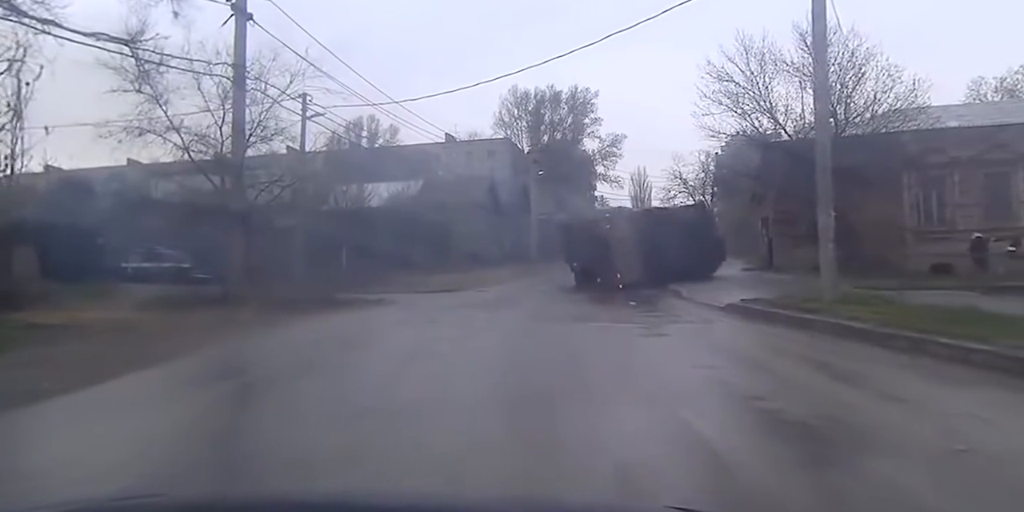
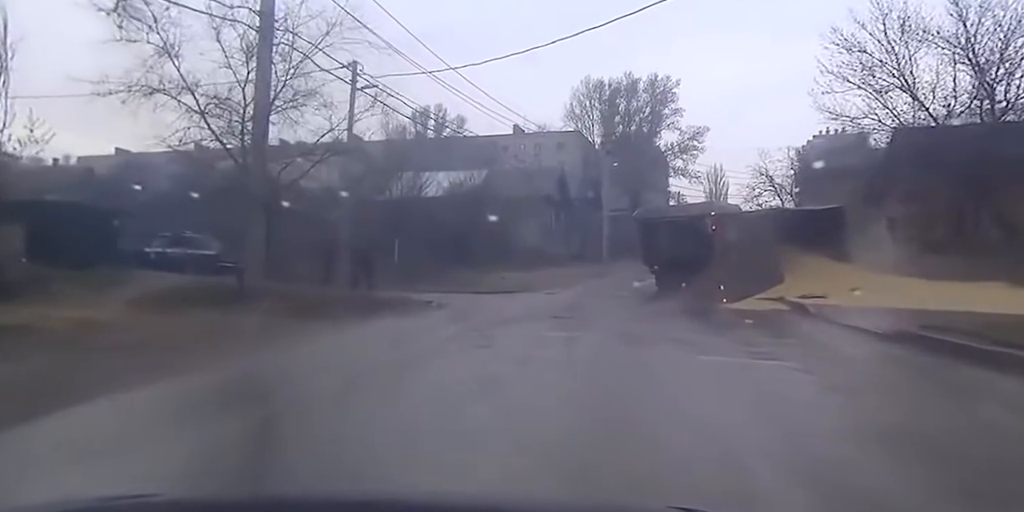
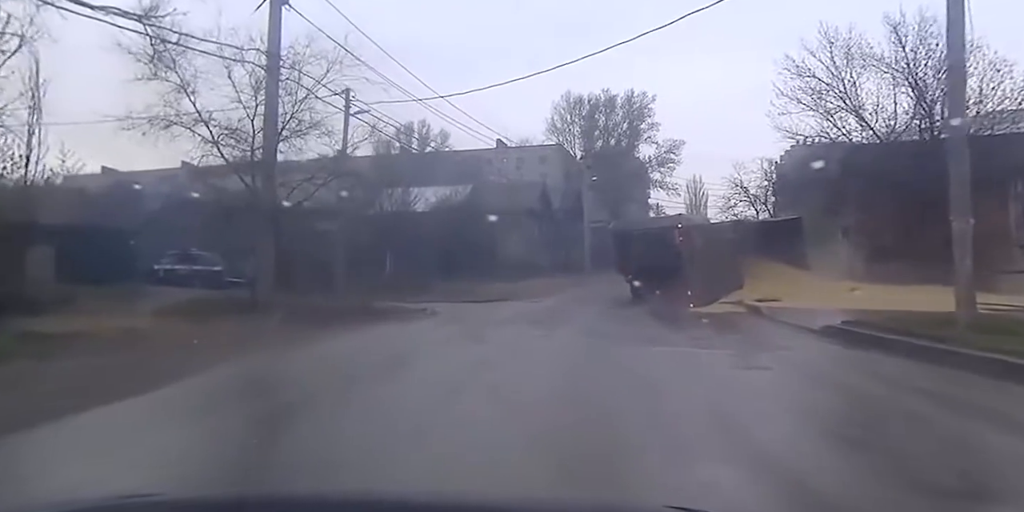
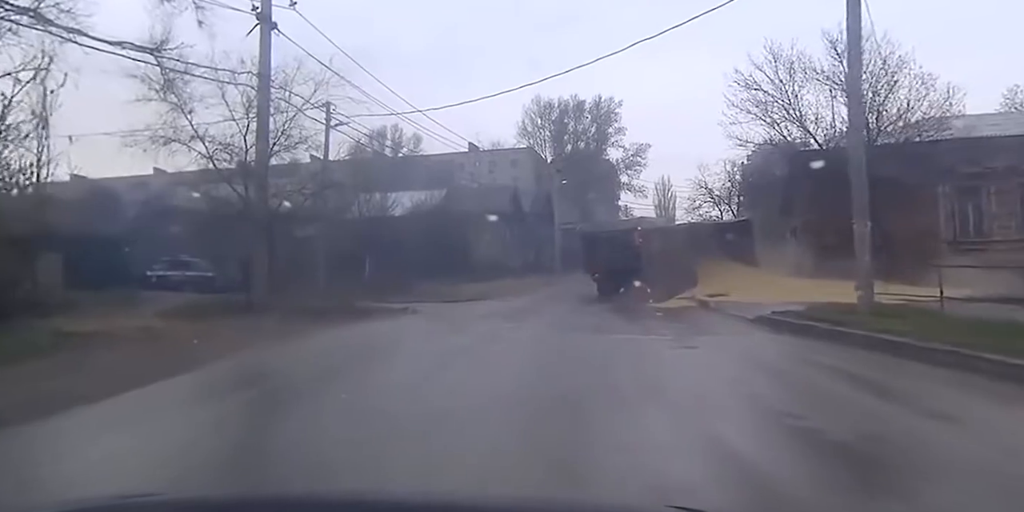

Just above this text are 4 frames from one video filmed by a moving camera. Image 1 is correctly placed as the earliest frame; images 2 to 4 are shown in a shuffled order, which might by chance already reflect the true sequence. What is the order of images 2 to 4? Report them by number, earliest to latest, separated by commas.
4, 3, 2
